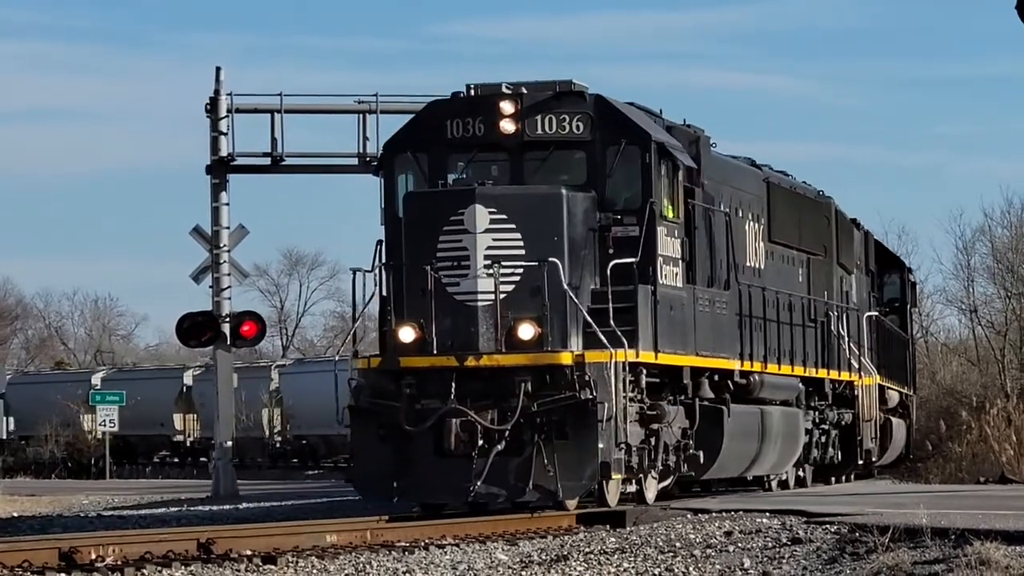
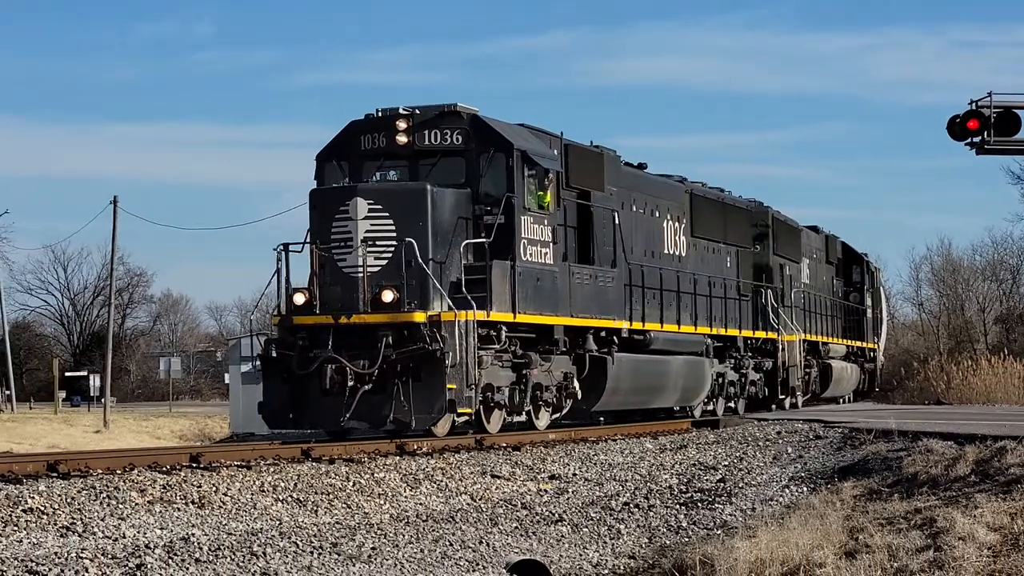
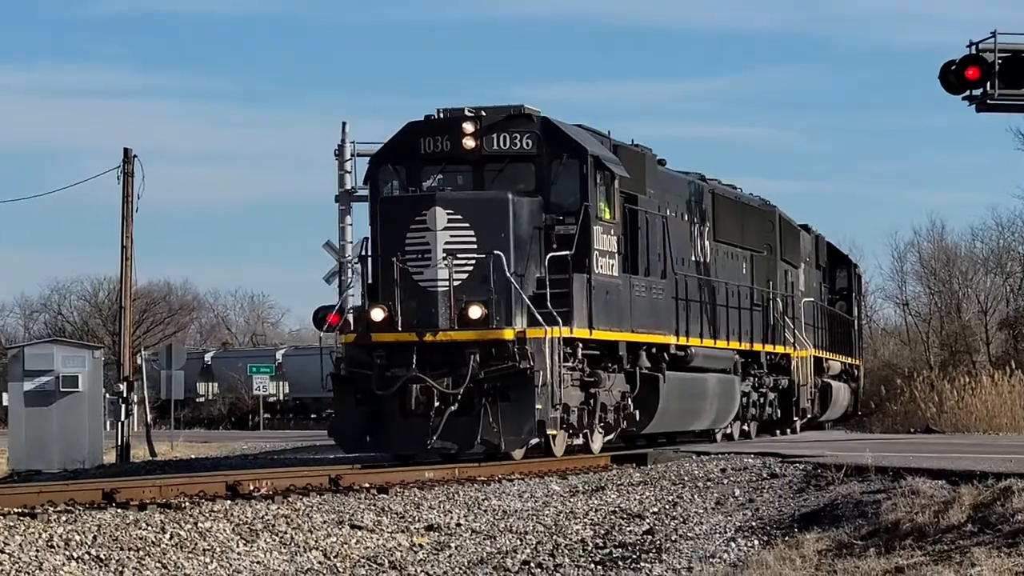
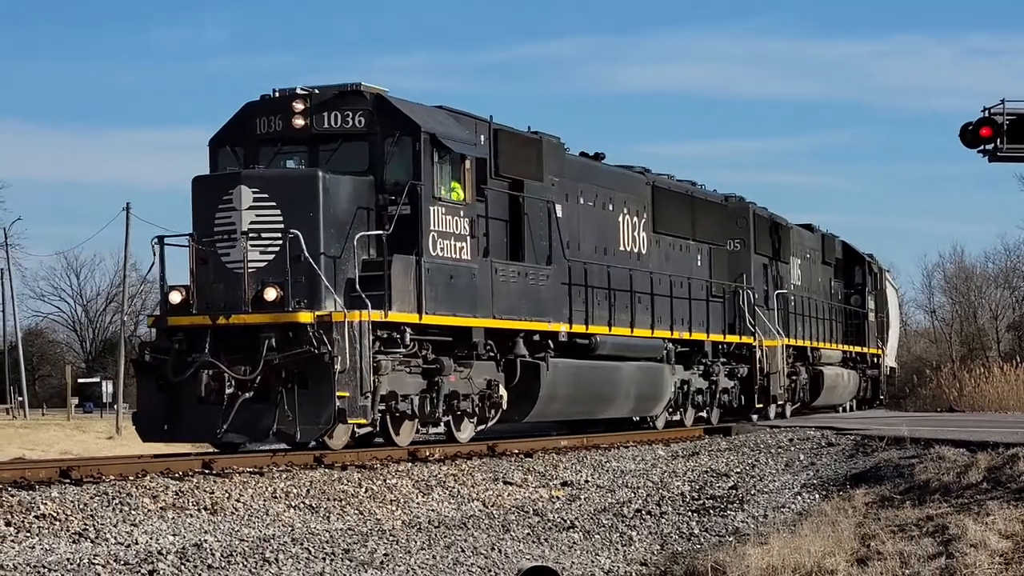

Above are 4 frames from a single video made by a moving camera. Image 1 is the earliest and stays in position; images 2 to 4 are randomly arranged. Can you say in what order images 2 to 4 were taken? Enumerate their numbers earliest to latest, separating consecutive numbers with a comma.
3, 2, 4
